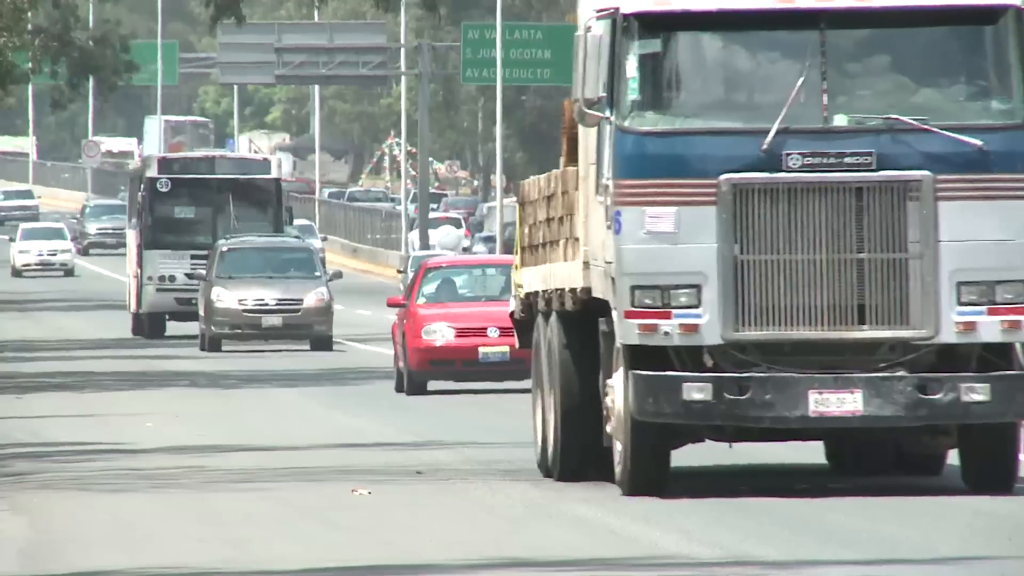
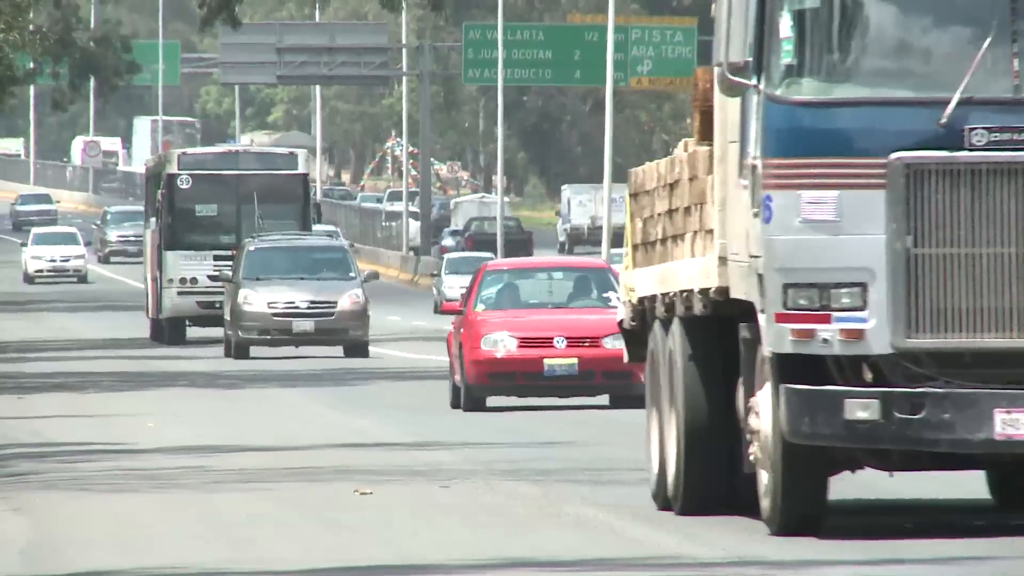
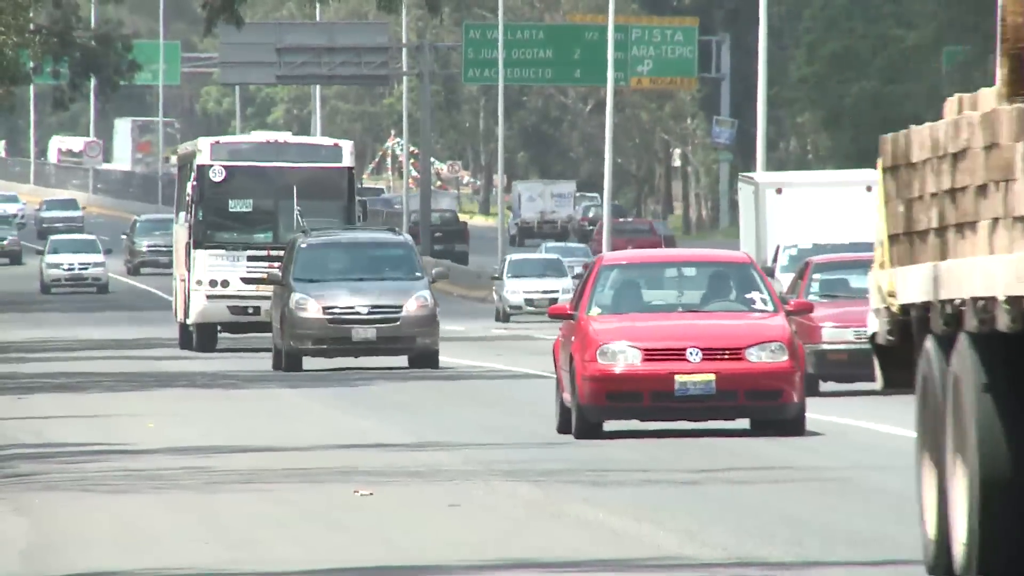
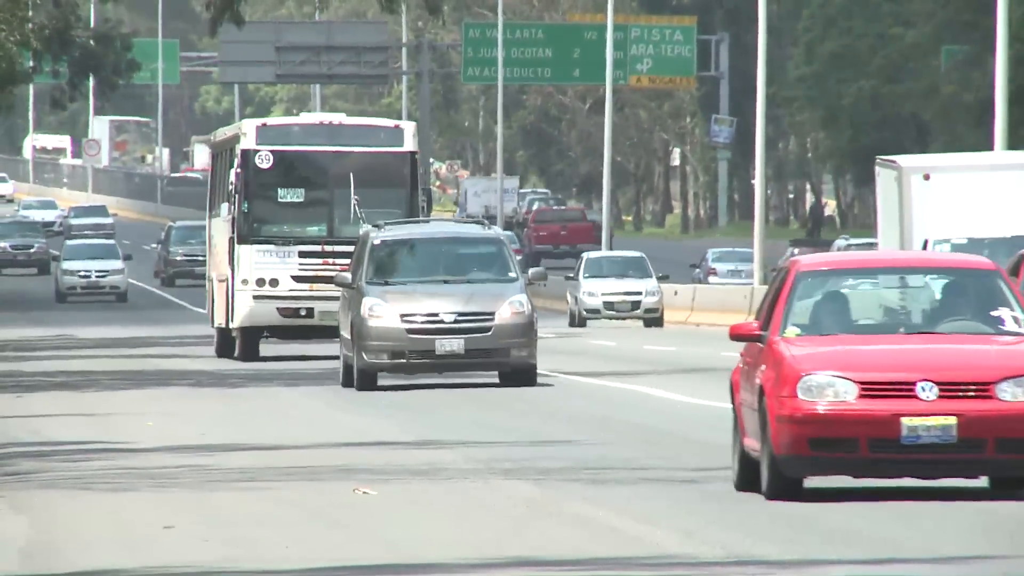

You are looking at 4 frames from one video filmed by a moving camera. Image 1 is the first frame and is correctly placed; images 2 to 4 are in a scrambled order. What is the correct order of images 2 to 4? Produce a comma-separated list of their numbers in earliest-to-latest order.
2, 3, 4
